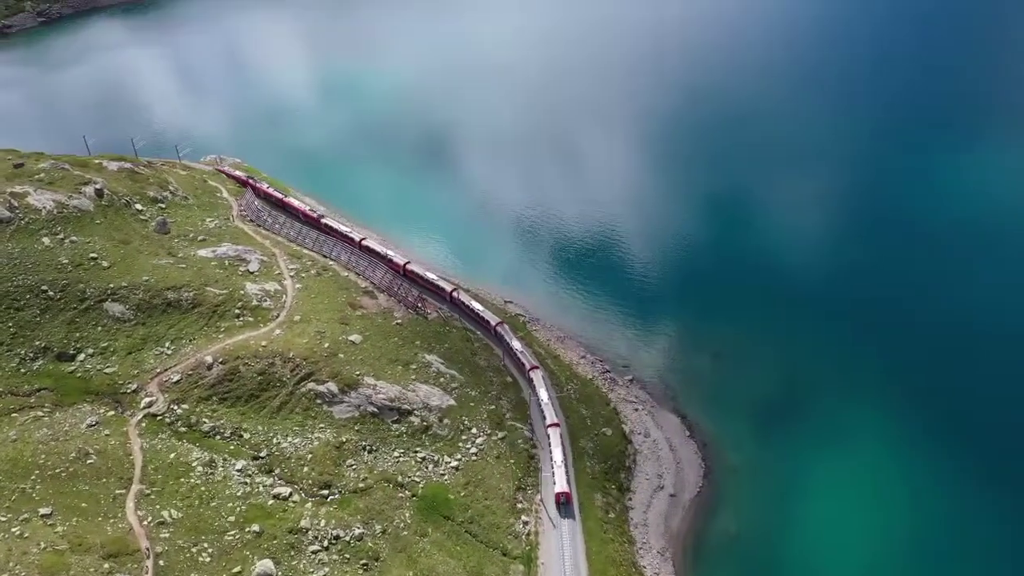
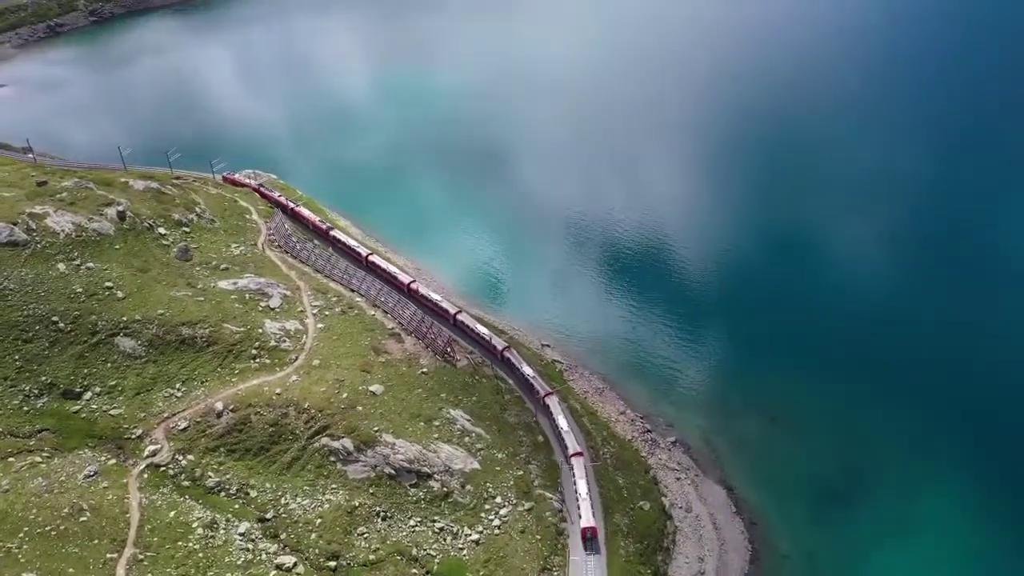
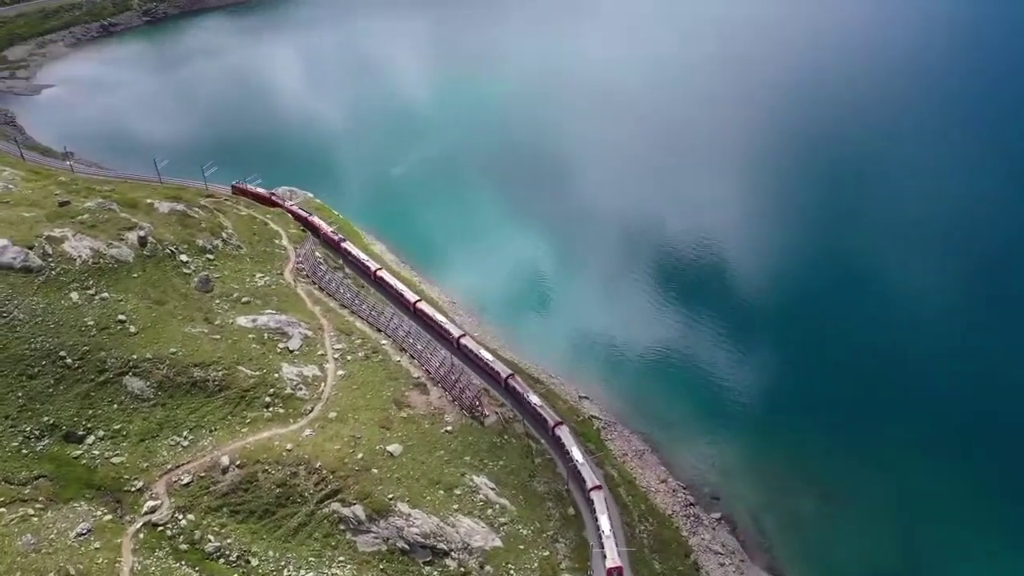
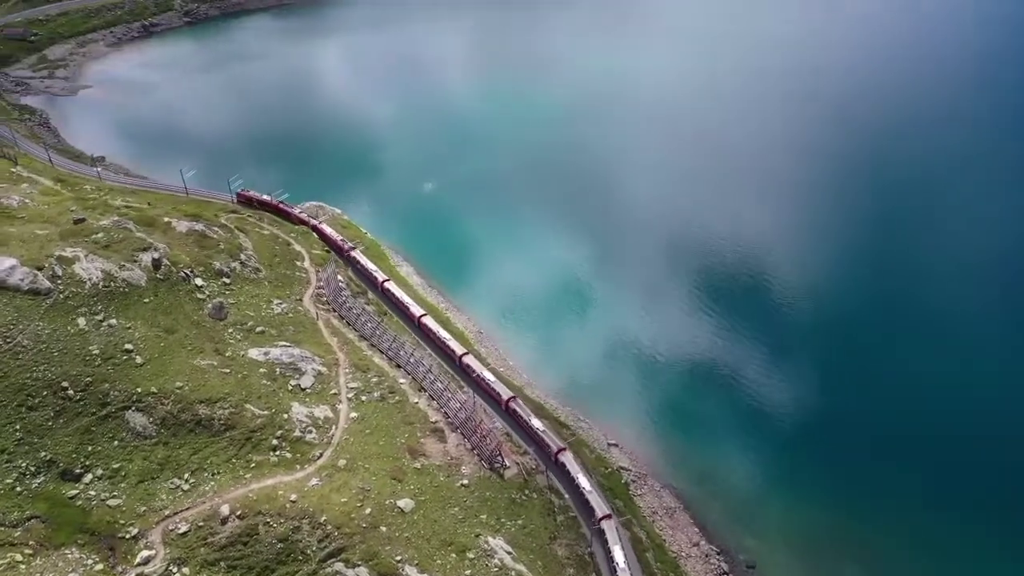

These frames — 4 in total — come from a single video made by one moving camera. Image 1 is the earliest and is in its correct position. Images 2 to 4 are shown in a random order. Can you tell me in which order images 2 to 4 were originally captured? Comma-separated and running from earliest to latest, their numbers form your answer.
2, 3, 4
